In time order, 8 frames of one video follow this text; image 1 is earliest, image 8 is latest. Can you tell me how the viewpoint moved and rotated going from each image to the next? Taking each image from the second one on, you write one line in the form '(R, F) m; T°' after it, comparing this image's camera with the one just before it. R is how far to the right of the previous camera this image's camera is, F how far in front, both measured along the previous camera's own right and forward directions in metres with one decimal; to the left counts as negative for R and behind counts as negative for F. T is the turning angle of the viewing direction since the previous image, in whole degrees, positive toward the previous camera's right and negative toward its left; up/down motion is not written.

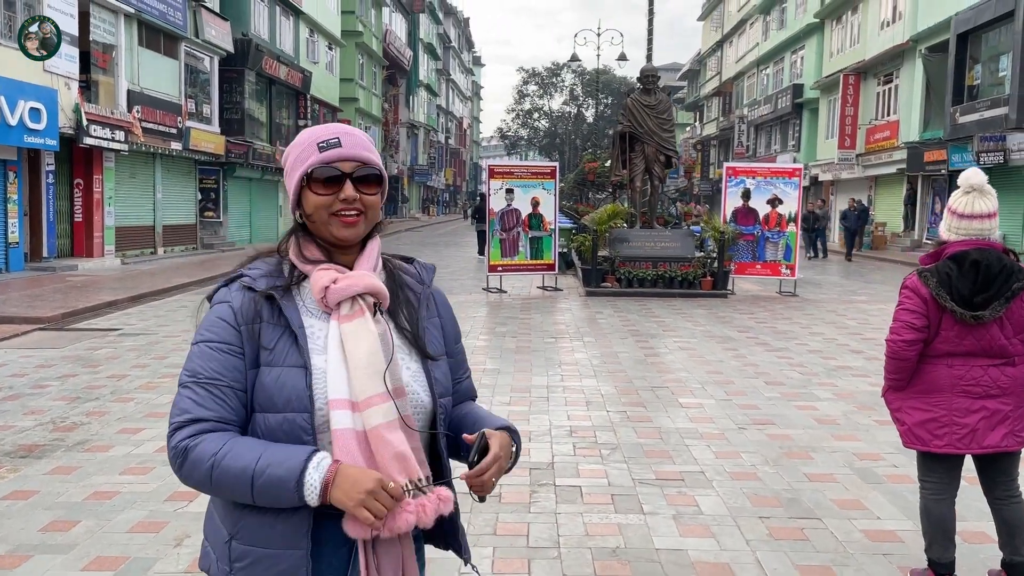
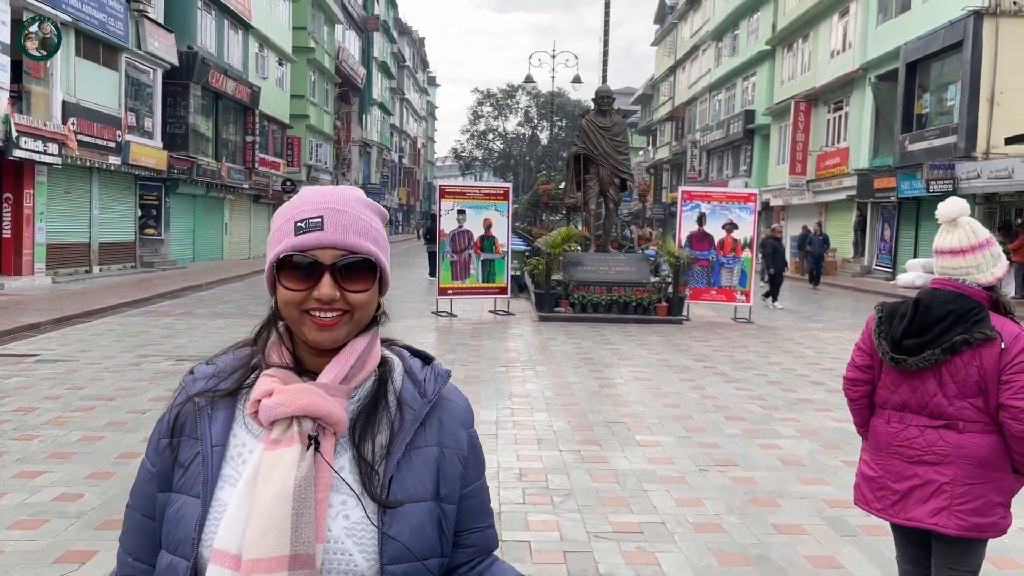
(0.0, +0.4) m; +3°
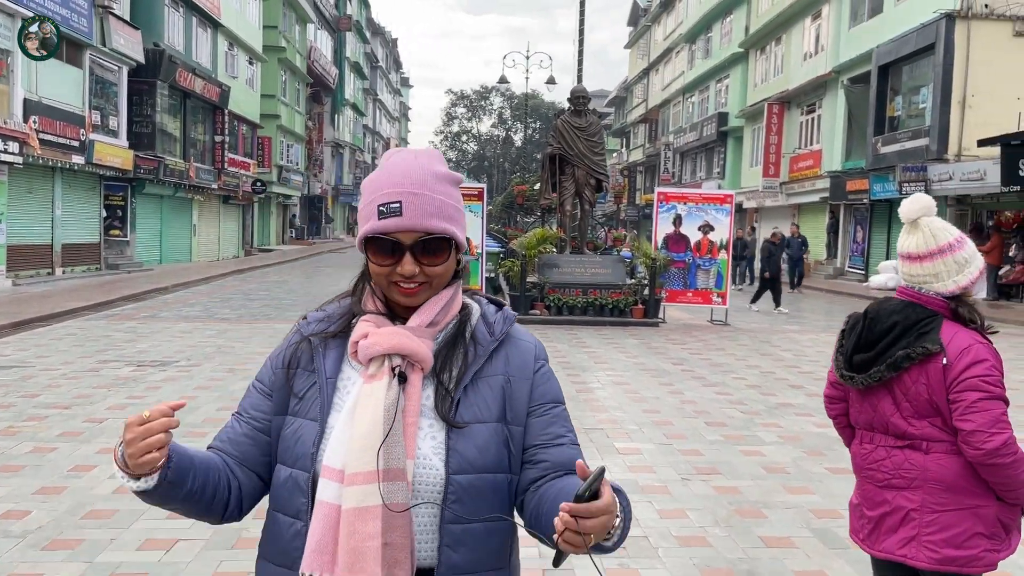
(0.0, +0.2) m; +2°
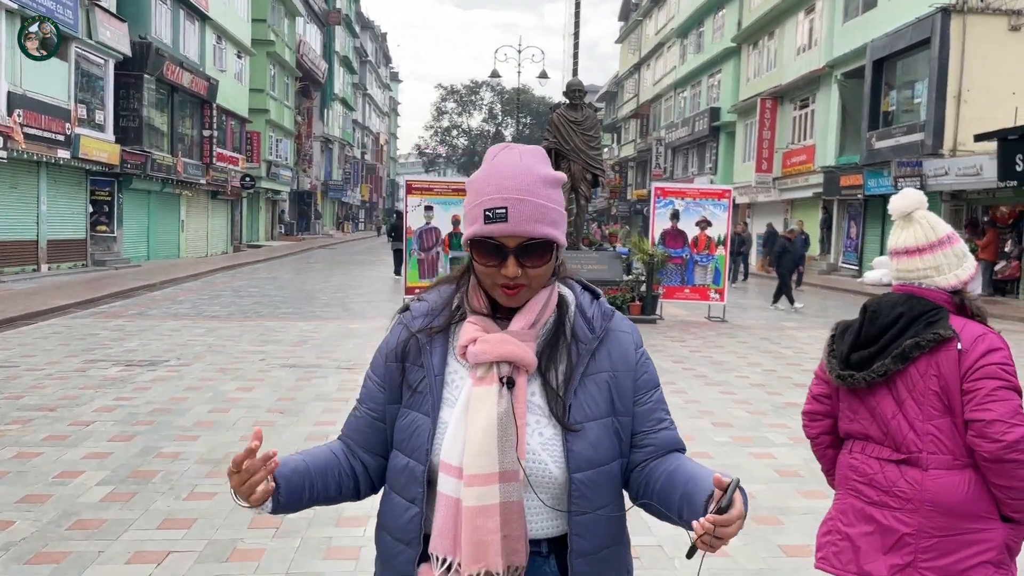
(-0.1, +0.2) m; +1°
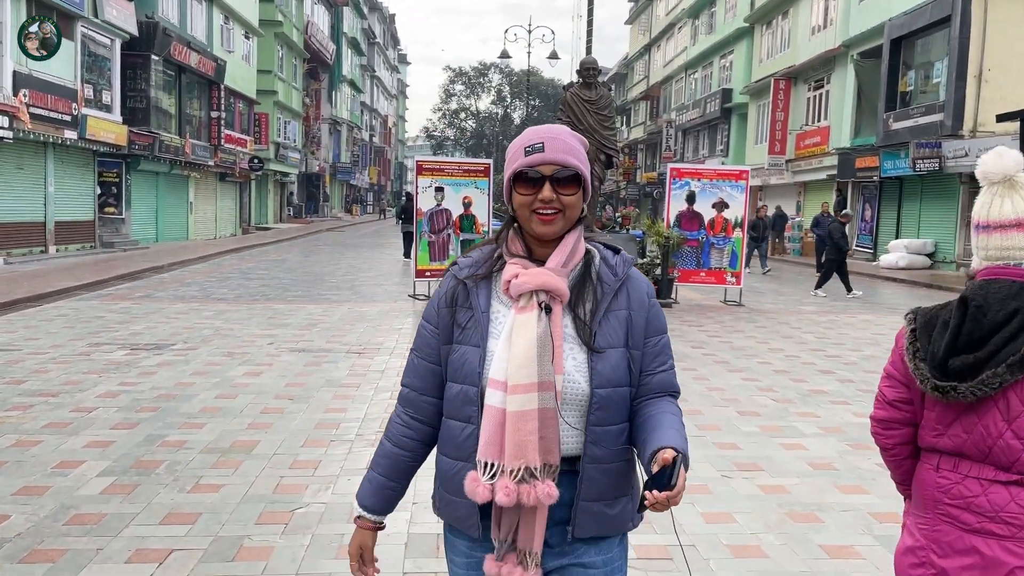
(-0.1, +0.2) m; -1°
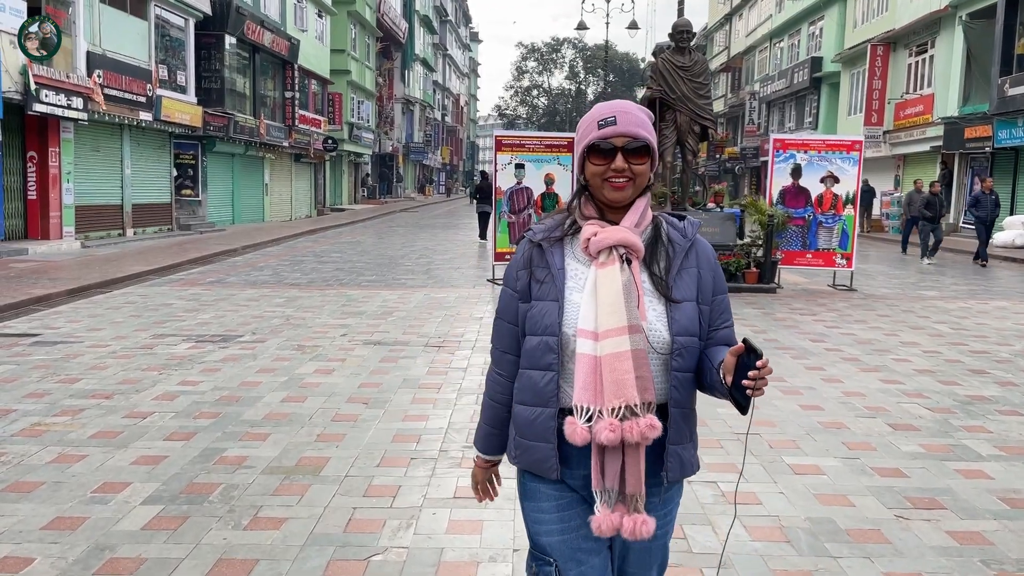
(-0.2, +0.8) m; -5°
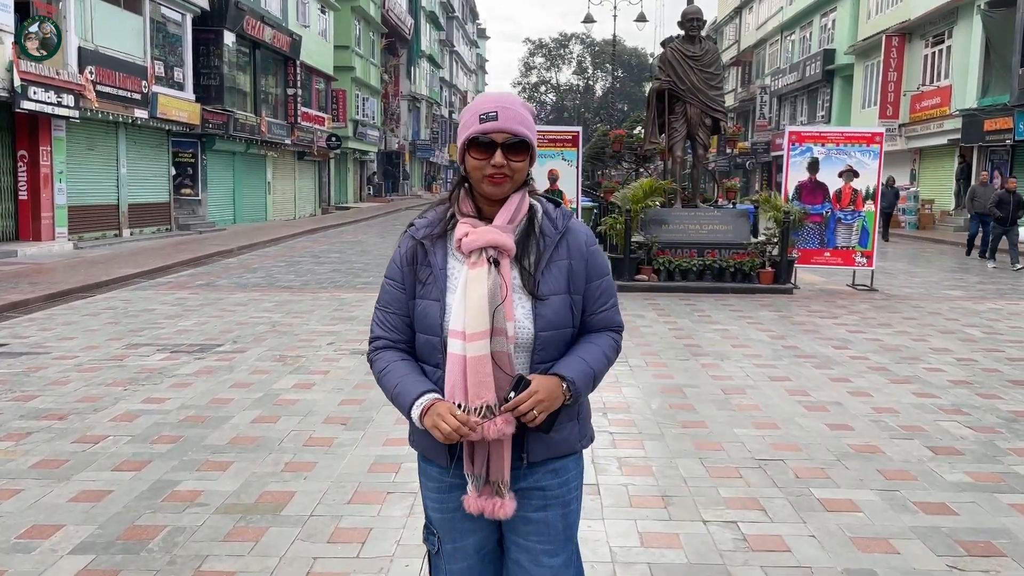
(+0.1, +0.5) m; -1°
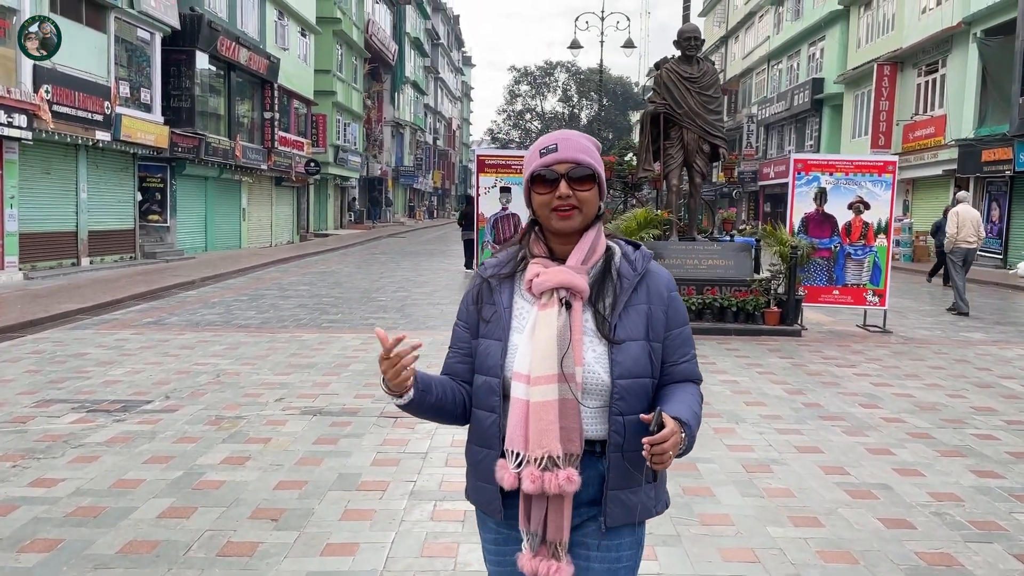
(0.0, +1.0) m; +1°
